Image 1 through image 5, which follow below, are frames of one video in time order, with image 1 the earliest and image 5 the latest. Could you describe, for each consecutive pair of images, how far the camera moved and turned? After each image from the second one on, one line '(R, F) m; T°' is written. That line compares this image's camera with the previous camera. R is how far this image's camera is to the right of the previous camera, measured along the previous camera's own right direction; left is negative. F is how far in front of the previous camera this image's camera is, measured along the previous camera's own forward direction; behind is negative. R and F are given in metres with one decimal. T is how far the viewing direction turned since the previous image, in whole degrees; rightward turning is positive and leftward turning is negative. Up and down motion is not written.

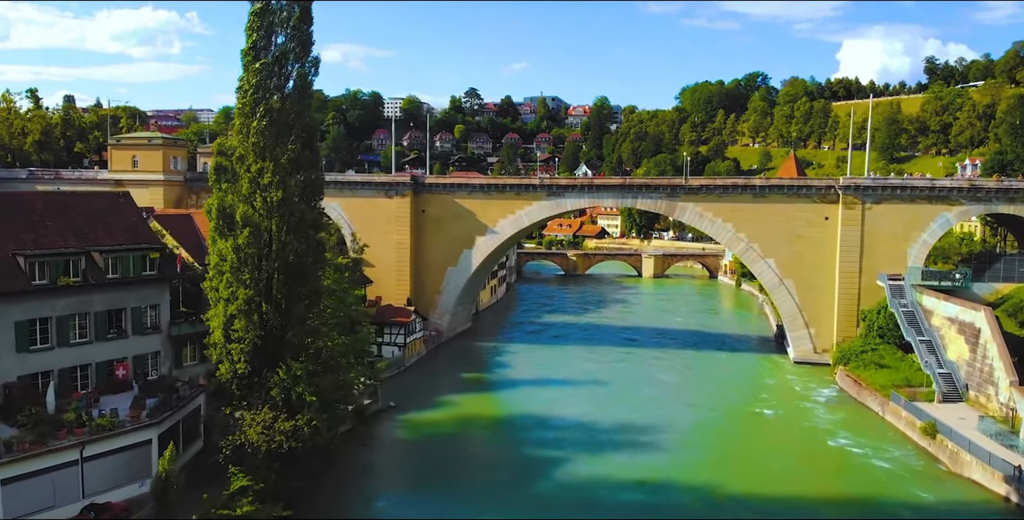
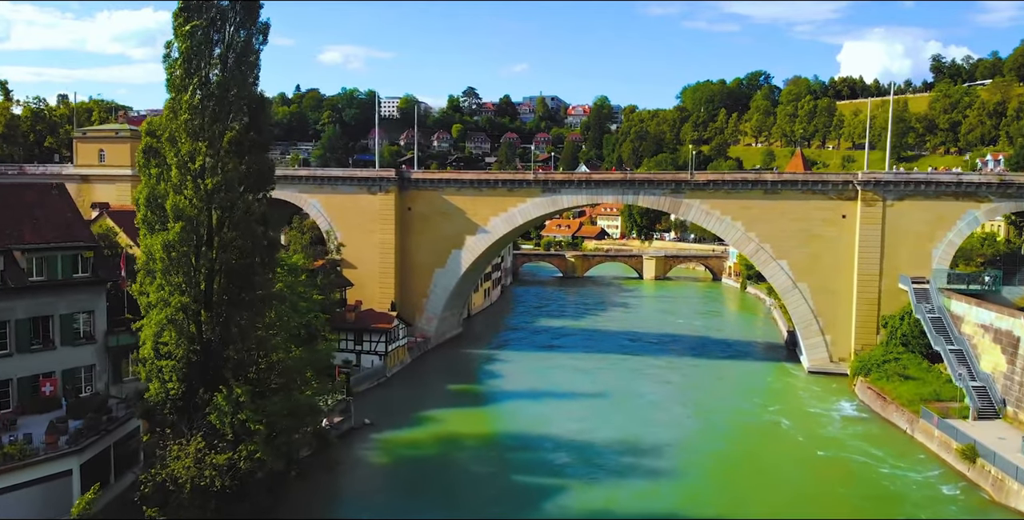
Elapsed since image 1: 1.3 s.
(+0.4, +3.0) m; 0°
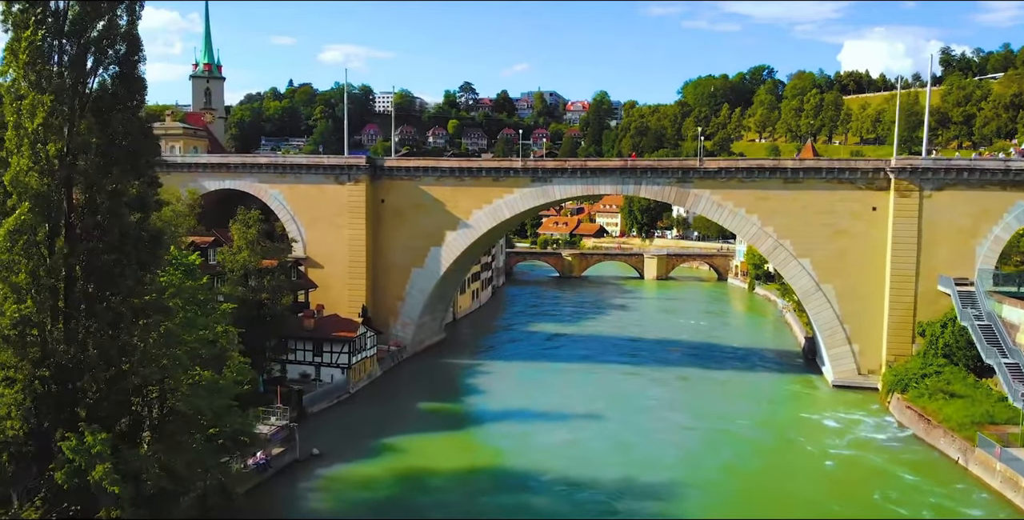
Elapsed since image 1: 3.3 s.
(+0.6, +4.4) m; 0°
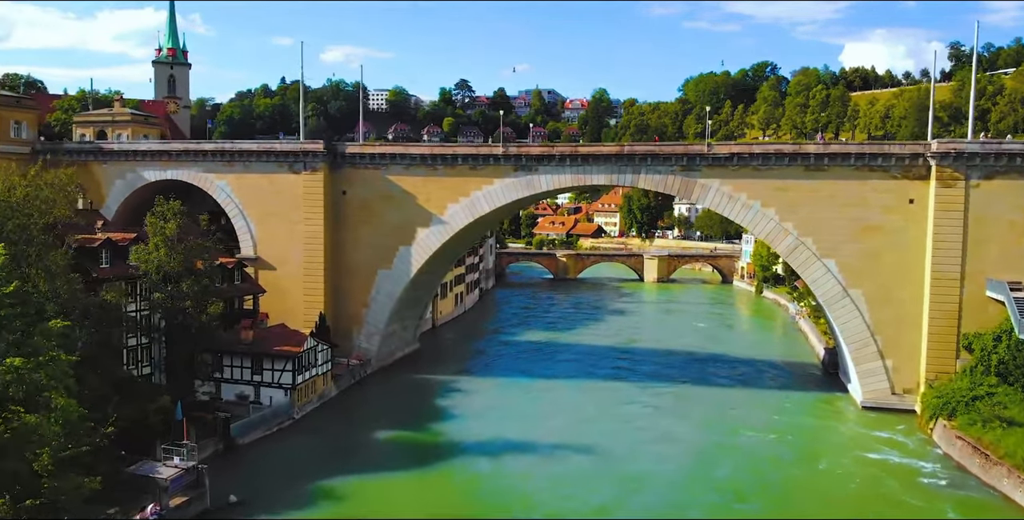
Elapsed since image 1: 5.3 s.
(+0.8, +4.4) m; 0°
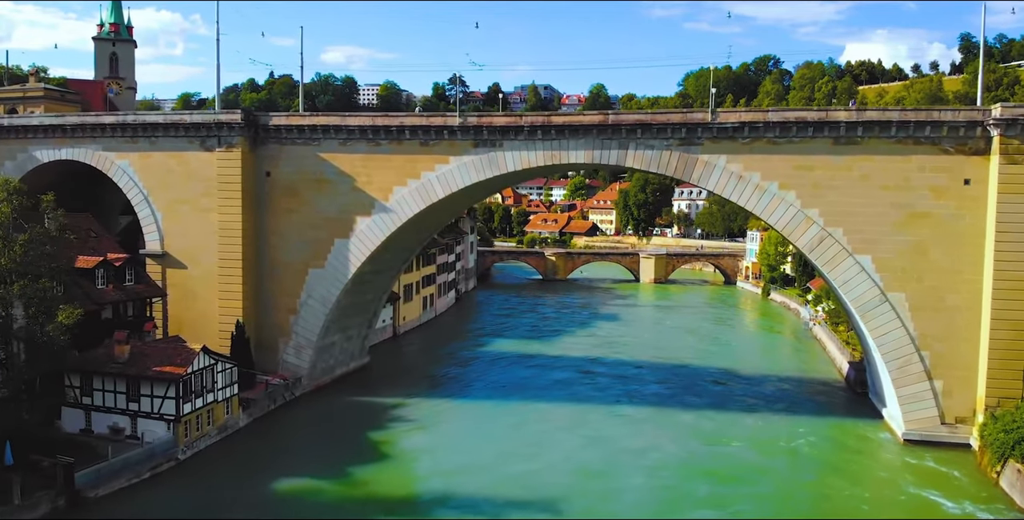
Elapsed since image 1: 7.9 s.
(+1.2, +5.4) m; 0°
